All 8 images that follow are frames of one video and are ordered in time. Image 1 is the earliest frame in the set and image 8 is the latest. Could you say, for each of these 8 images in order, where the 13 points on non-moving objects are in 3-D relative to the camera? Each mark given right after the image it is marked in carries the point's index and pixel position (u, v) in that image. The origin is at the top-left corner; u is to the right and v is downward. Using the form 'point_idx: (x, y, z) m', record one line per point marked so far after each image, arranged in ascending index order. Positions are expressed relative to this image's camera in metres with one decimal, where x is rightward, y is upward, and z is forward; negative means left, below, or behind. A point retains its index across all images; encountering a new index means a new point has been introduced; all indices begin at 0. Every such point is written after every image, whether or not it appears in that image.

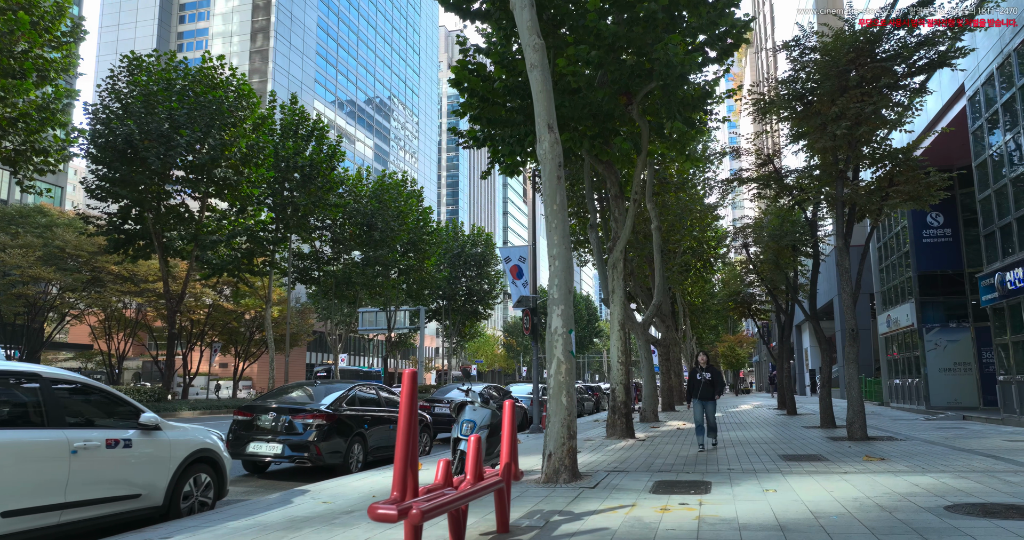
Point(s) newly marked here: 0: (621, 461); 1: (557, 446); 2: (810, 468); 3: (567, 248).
0: (+1.4, -2.6, +9.4) m
1: (+0.5, -1.9, +7.4) m
2: (+3.5, -2.3, +8.2) m
3: (+0.6, +0.3, +8.0) m
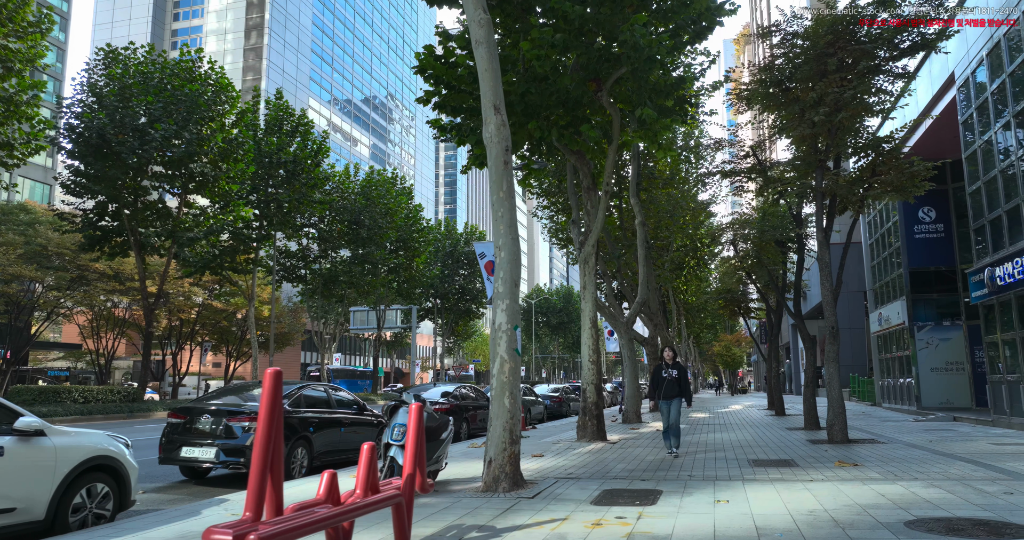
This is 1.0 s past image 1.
0: (+0.8, -2.5, +8.9) m
1: (-0.2, -1.8, +6.8) m
2: (+2.9, -2.3, +7.6) m
3: (0.0, +0.3, +7.5) m
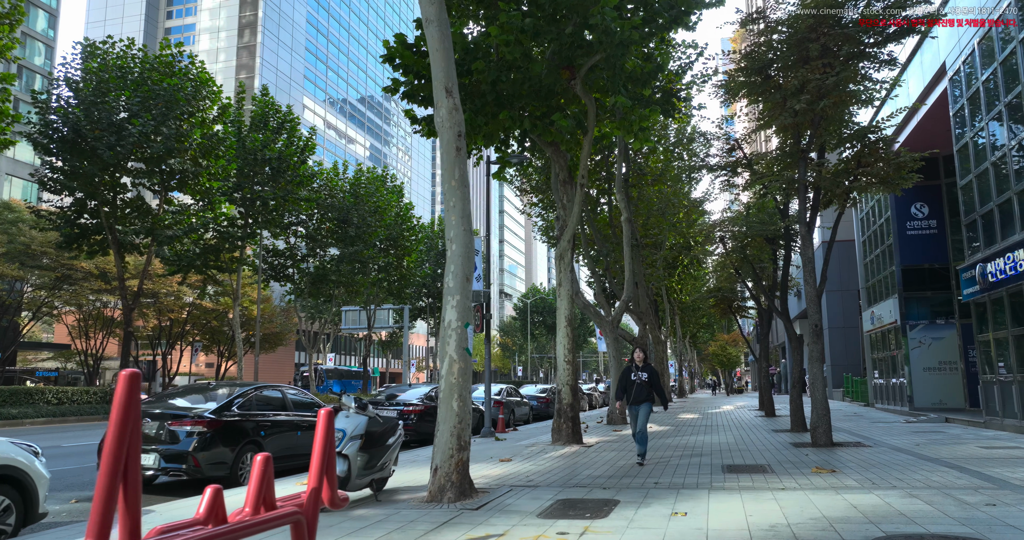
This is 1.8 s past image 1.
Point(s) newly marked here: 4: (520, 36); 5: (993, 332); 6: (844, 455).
0: (+0.3, -2.5, +8.4) m
1: (-0.6, -1.7, +6.3) m
2: (+2.4, -2.2, +7.1) m
3: (-0.5, +0.4, +7.0) m
4: (+0.1, +3.6, +10.5) m
5: (+10.2, -1.3, +14.7) m
6: (+4.6, -2.6, +9.6) m
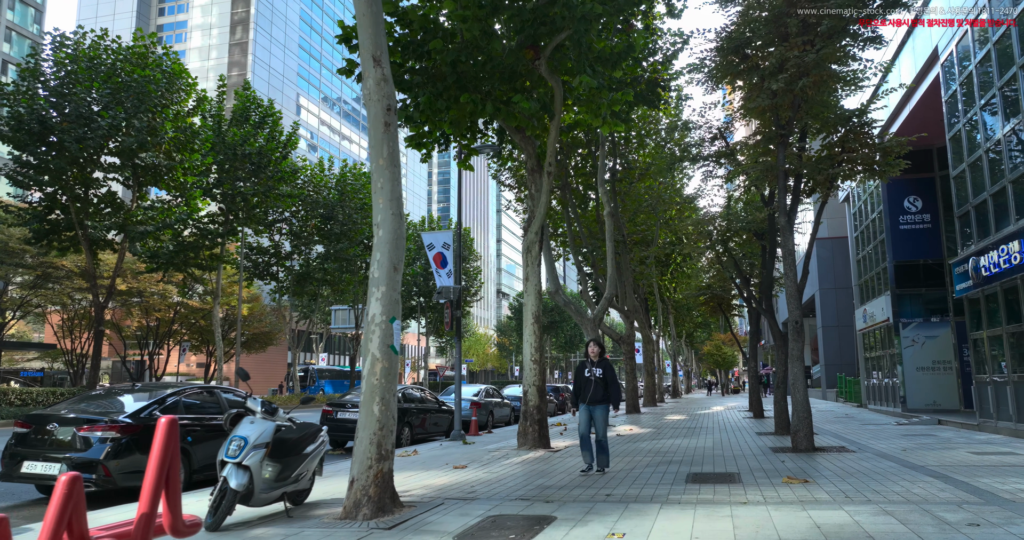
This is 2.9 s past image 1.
0: (-0.3, -2.4, +7.7) m
1: (-1.2, -1.6, +5.6) m
2: (+1.8, -2.1, +6.4) m
3: (-1.1, +0.5, +6.3) m
4: (-0.5, +3.7, +9.8) m
5: (+9.6, -1.2, +14.0) m
6: (+4.0, -2.5, +8.9) m
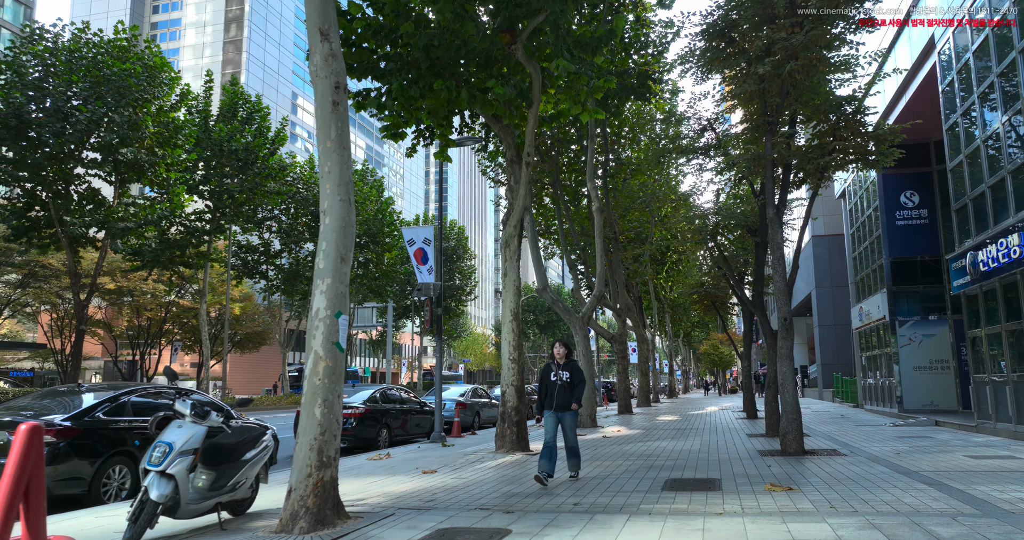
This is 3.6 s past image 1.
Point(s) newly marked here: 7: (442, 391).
0: (-0.6, -2.3, +7.2) m
1: (-1.6, -1.6, +5.1) m
2: (+1.4, -2.0, +6.0) m
3: (-1.4, +0.6, +5.8) m
4: (-0.8, +3.7, +9.3) m
5: (+9.3, -1.1, +13.5) m
6: (+3.7, -2.4, +8.4) m
7: (-1.5, -2.6, +14.6) m
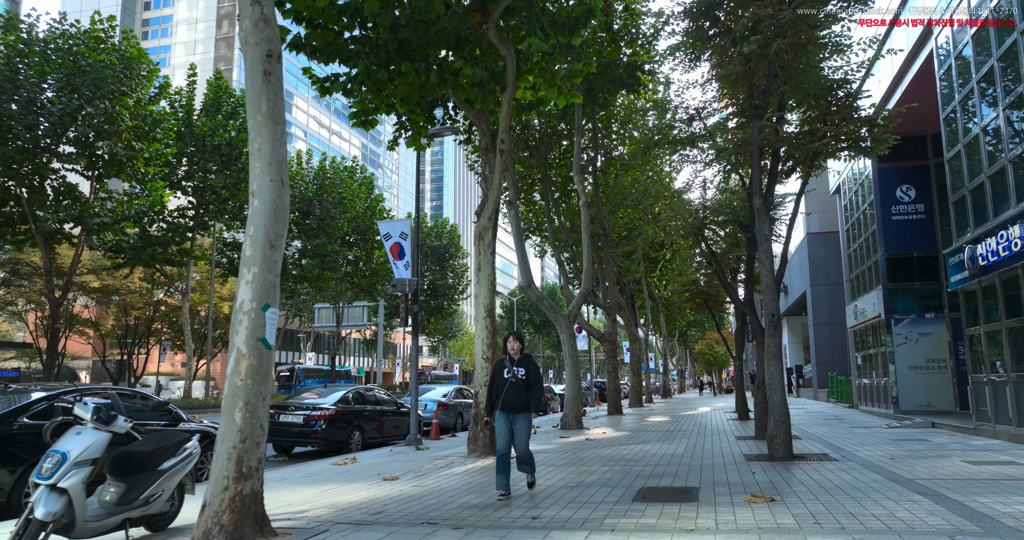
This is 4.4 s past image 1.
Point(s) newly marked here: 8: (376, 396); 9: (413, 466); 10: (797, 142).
0: (-1.0, -2.2, +6.6) m
1: (-2.0, -1.5, +4.6) m
2: (+1.1, -1.9, +5.4) m
3: (-1.8, +0.7, +5.2) m
4: (-1.2, +3.8, +8.7) m
5: (+8.9, -1.1, +13.0) m
6: (+3.3, -2.3, +7.8) m
7: (-1.9, -2.5, +14.1) m
8: (-2.8, -2.6, +14.3) m
9: (-1.3, -2.7, +9.5) m
10: (+3.9, +1.7, +9.5) m
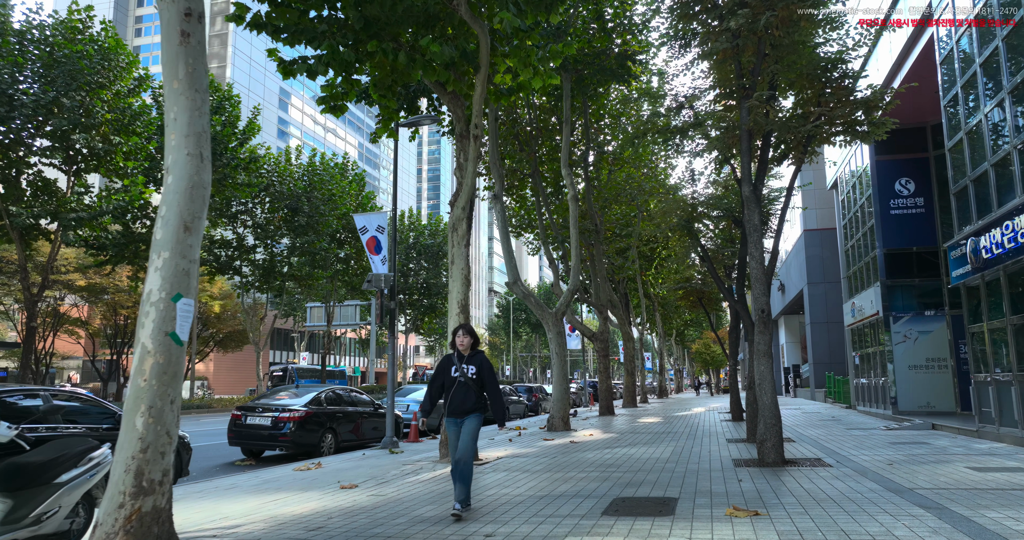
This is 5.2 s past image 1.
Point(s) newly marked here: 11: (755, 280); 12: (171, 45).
0: (-1.3, -2.1, +6.0) m
1: (-2.3, -1.4, +4.0) m
2: (+0.7, -1.8, +4.8) m
3: (-2.1, +0.8, +4.6) m
4: (-1.6, +3.9, +8.1) m
5: (+8.5, -1.0, +12.4) m
6: (+2.9, -2.2, +7.2) m
7: (-2.2, -2.4, +13.5) m
8: (-3.2, -2.5, +13.7) m
9: (-1.7, -2.6, +8.9) m
10: (+3.6, +1.8, +8.9) m
11: (+3.3, -0.1, +9.3) m
12: (-2.3, +1.5, +4.7) m
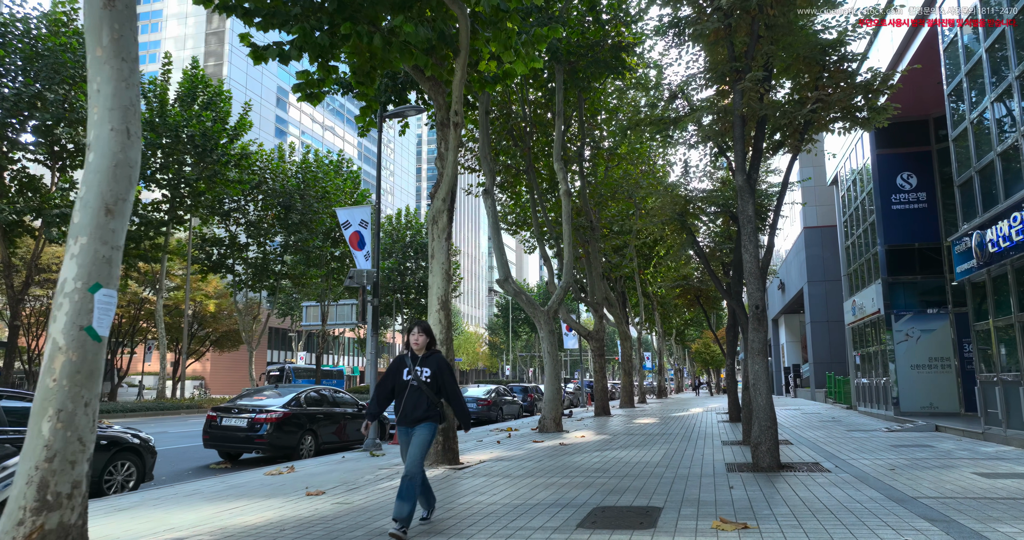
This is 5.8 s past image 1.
0: (-1.6, -2.0, +5.6) m
1: (-2.5, -1.3, +3.5) m
2: (+0.5, -1.8, +4.3) m
3: (-2.4, +0.8, +4.2) m
4: (-1.8, +4.0, +7.6) m
5: (+8.3, -0.9, +11.9) m
6: (+2.7, -2.1, +6.8) m
7: (-2.5, -2.3, +13.0) m
8: (-3.4, -2.4, +13.3) m
9: (-1.9, -2.5, +8.4) m
10: (+3.3, +1.9, +8.4) m
11: (+3.0, -0.1, +8.8) m
12: (-2.6, +1.6, +4.2) m
